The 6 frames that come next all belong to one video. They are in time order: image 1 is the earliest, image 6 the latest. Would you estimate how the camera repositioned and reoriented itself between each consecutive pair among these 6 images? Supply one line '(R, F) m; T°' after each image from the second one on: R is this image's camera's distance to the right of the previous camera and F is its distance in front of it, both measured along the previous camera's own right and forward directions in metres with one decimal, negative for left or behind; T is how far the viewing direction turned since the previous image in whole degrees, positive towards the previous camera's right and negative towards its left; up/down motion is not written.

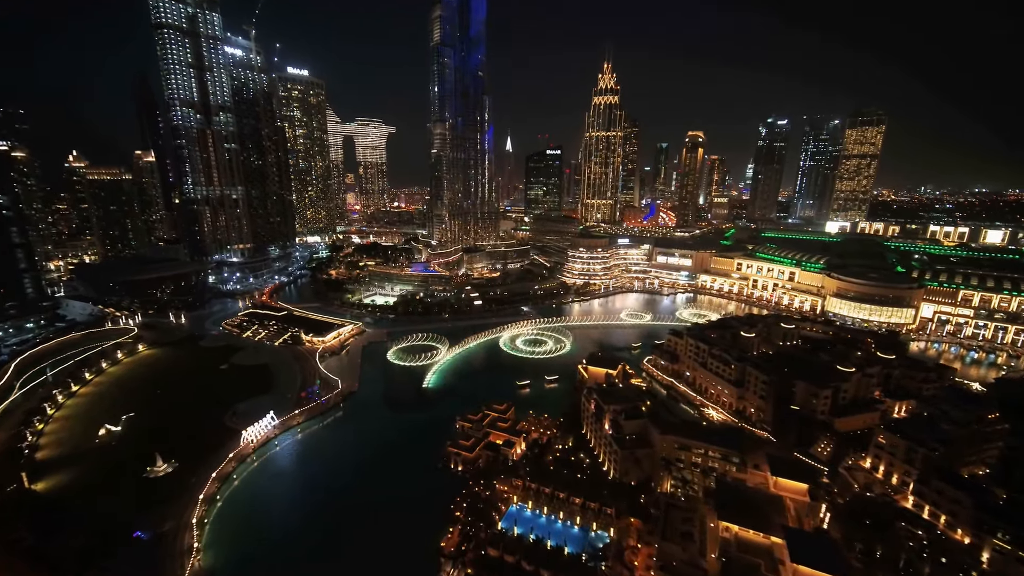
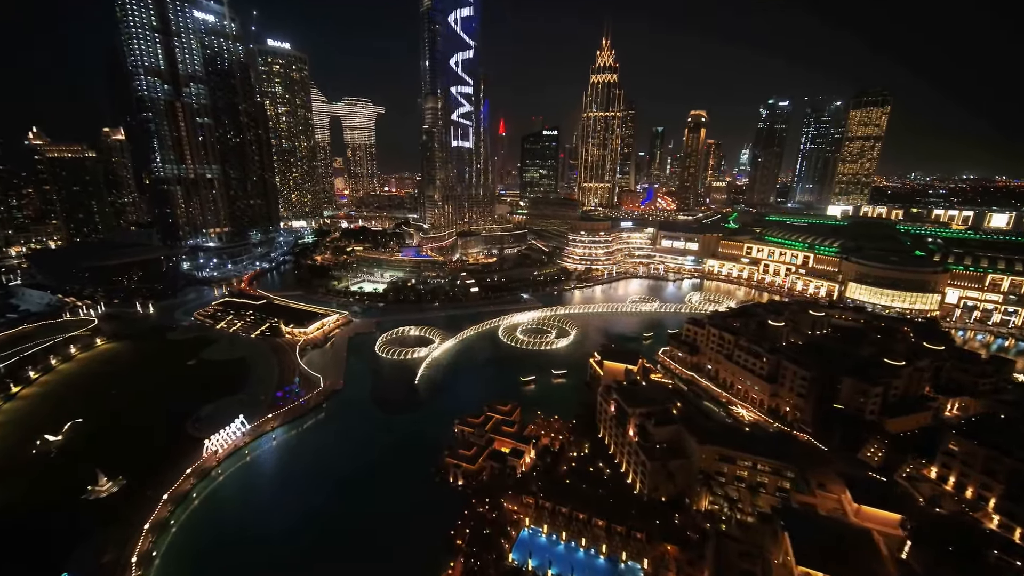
(-1.0, +4.6) m; +1°
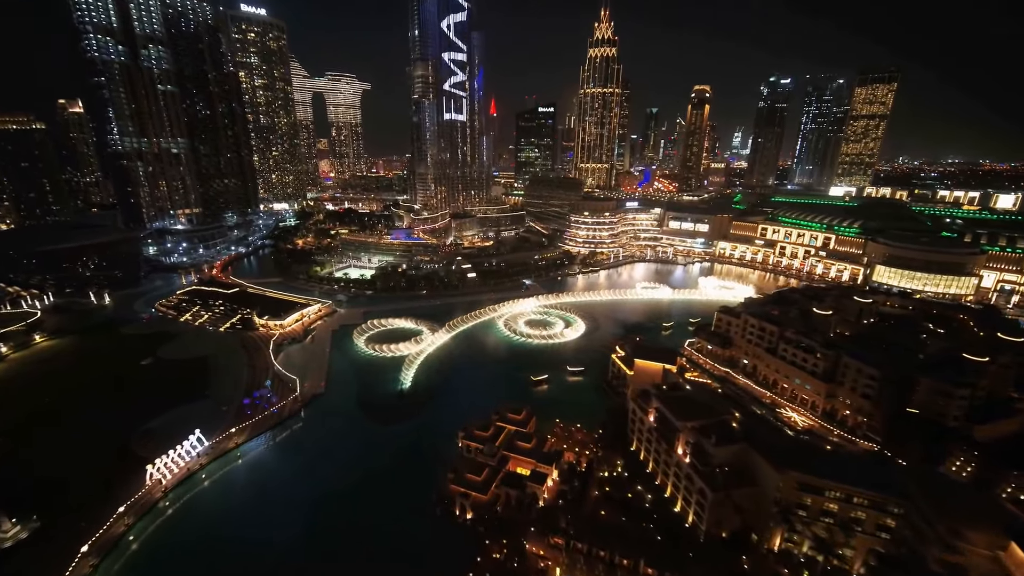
(-1.4, +5.4) m; +1°
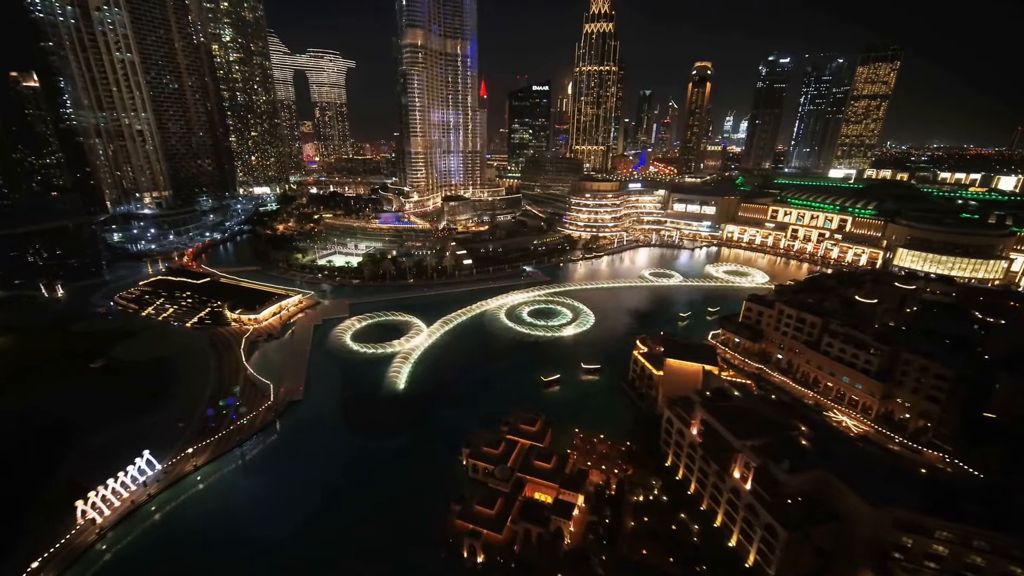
(-1.1, +4.2) m; +1°
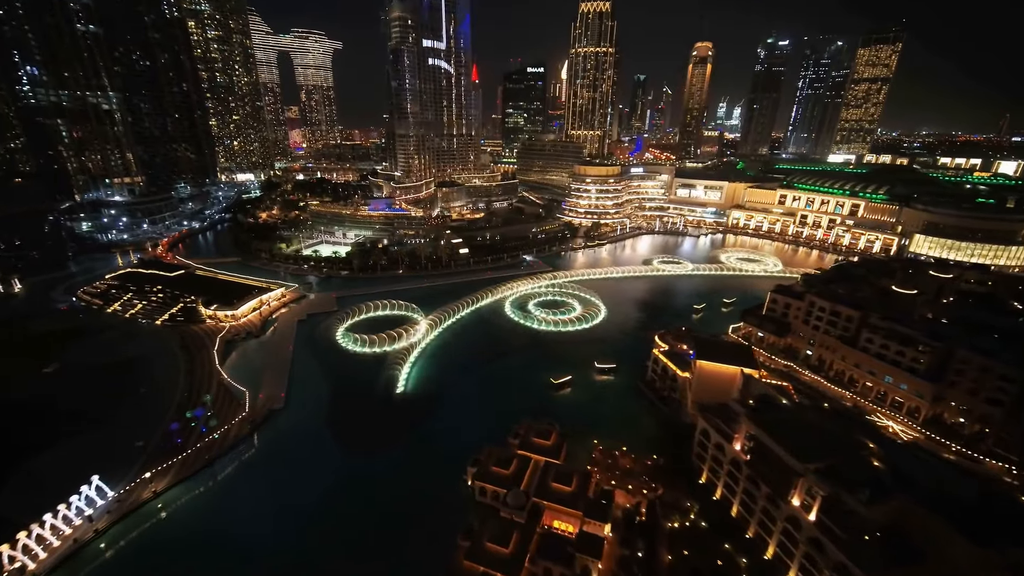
(-0.8, +3.0) m; +1°
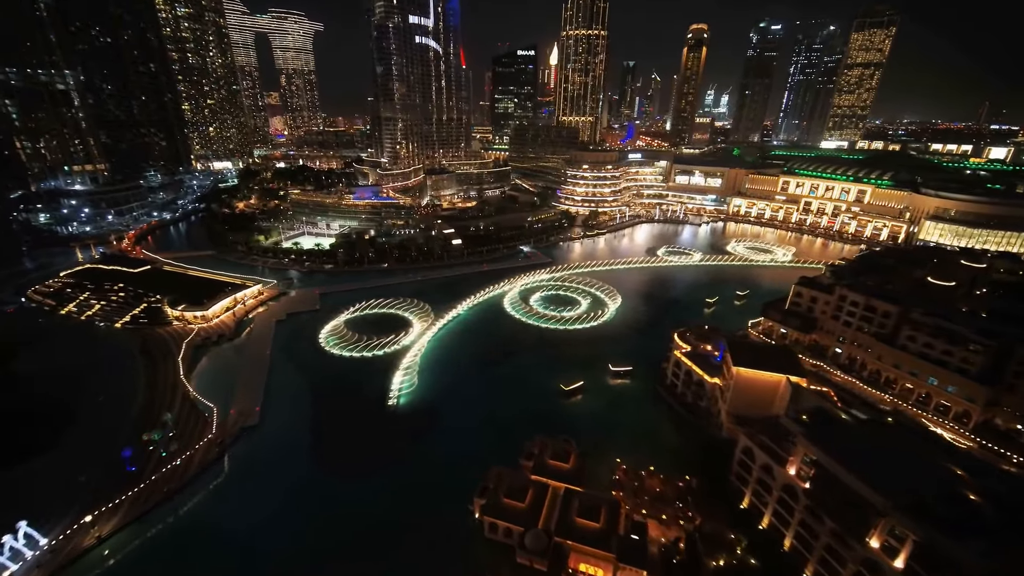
(-0.9, +2.9) m; +2°
